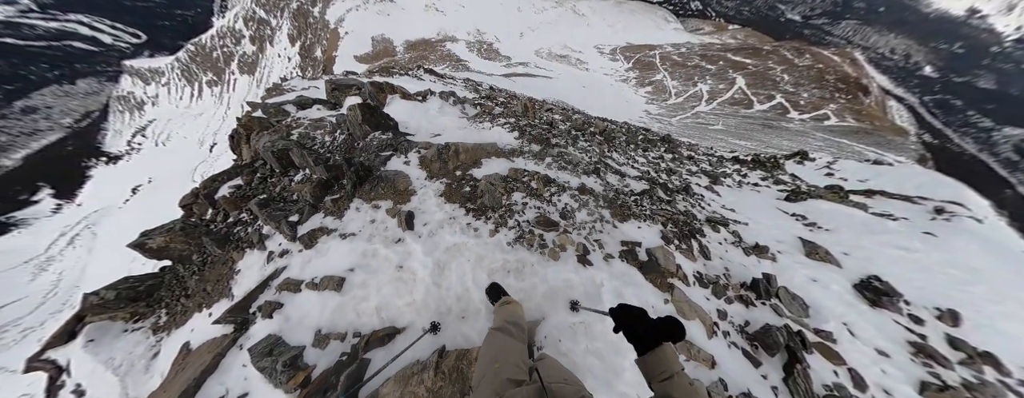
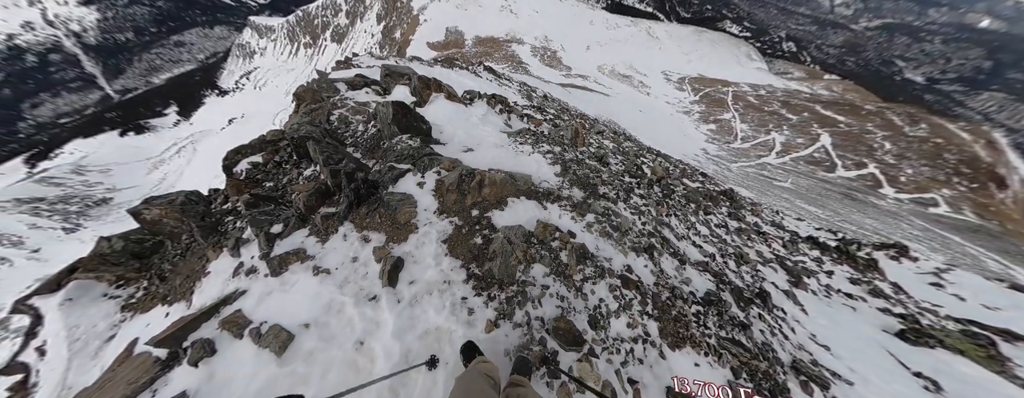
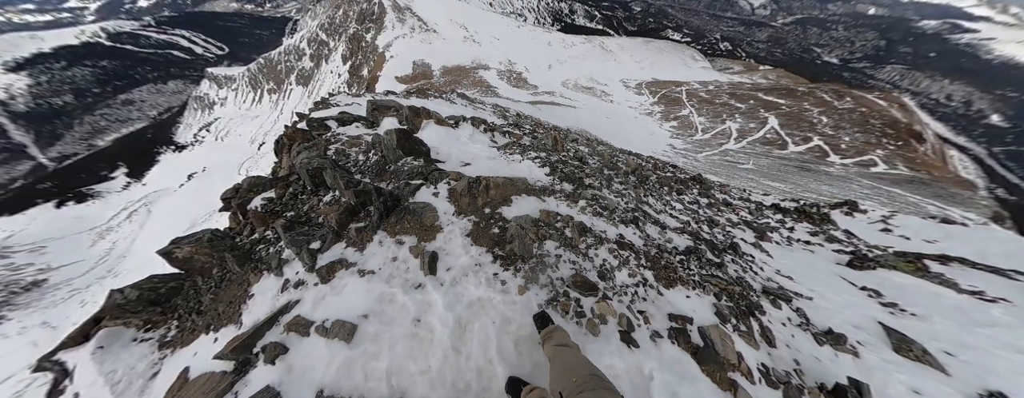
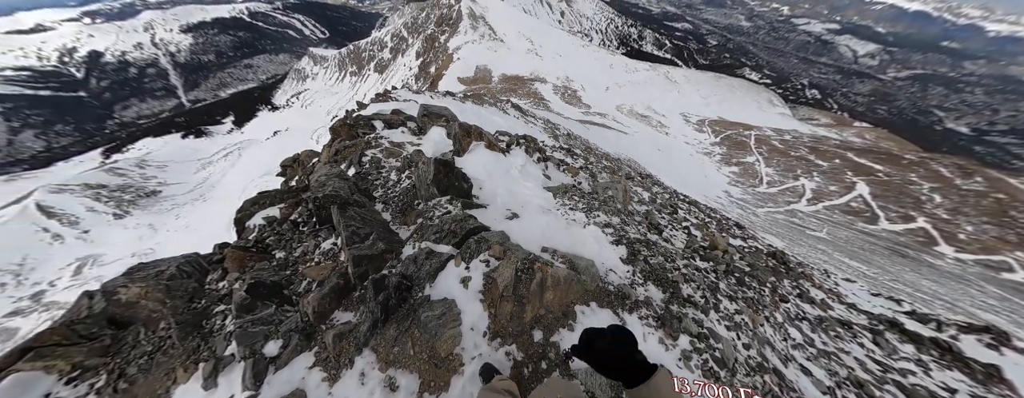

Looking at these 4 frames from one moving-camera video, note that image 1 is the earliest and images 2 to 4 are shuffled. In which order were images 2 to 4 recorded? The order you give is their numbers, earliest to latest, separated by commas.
3, 2, 4
